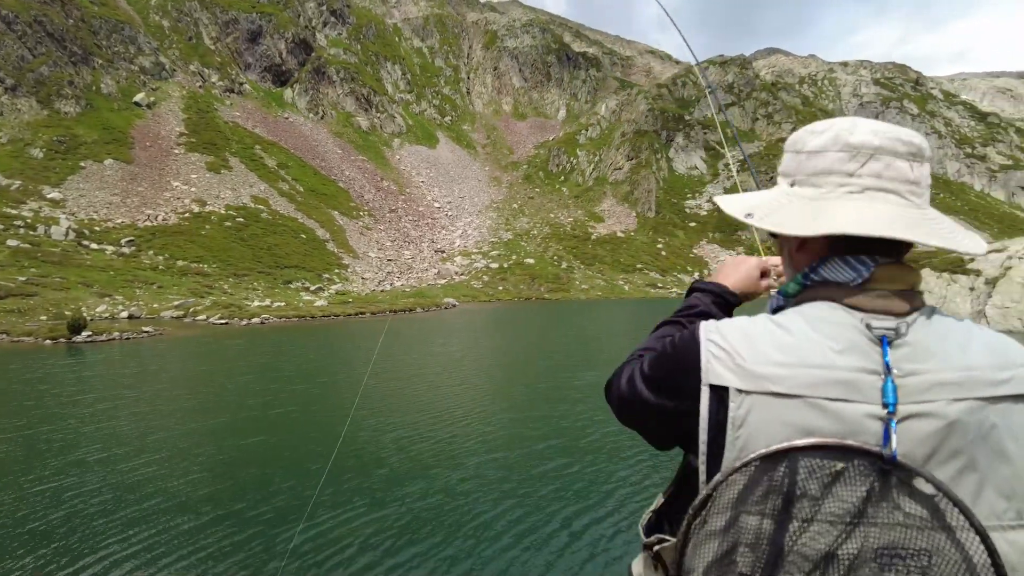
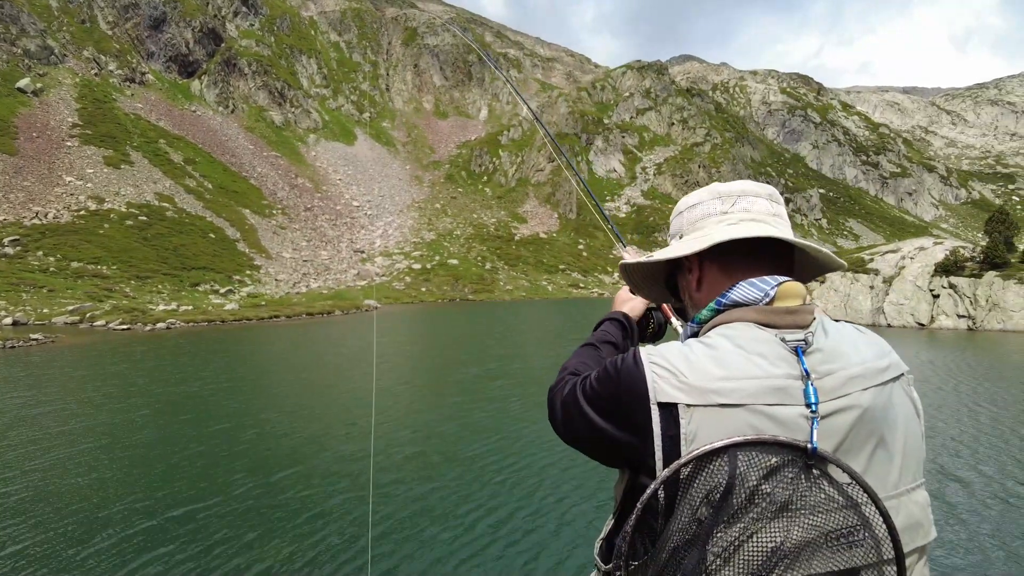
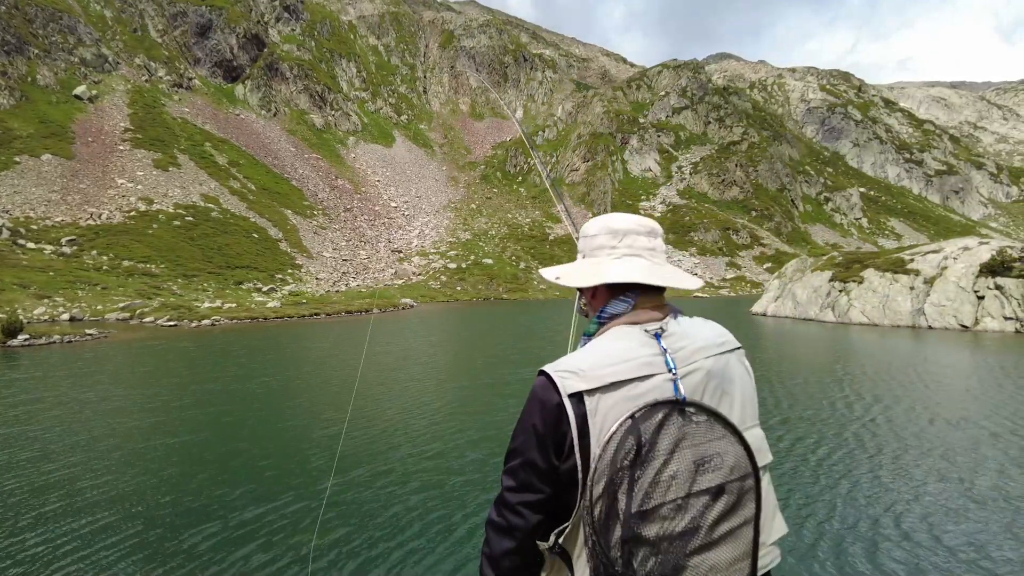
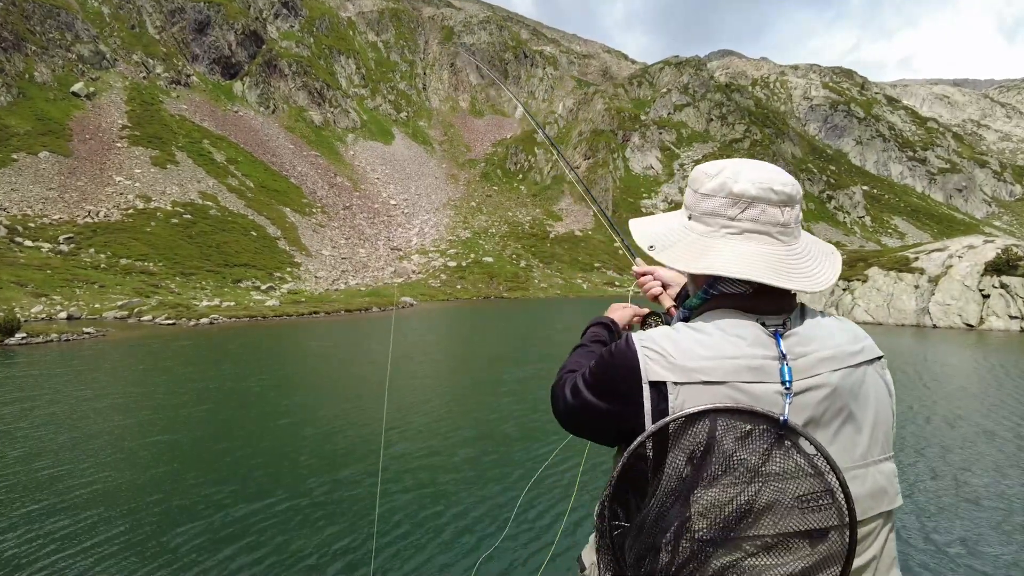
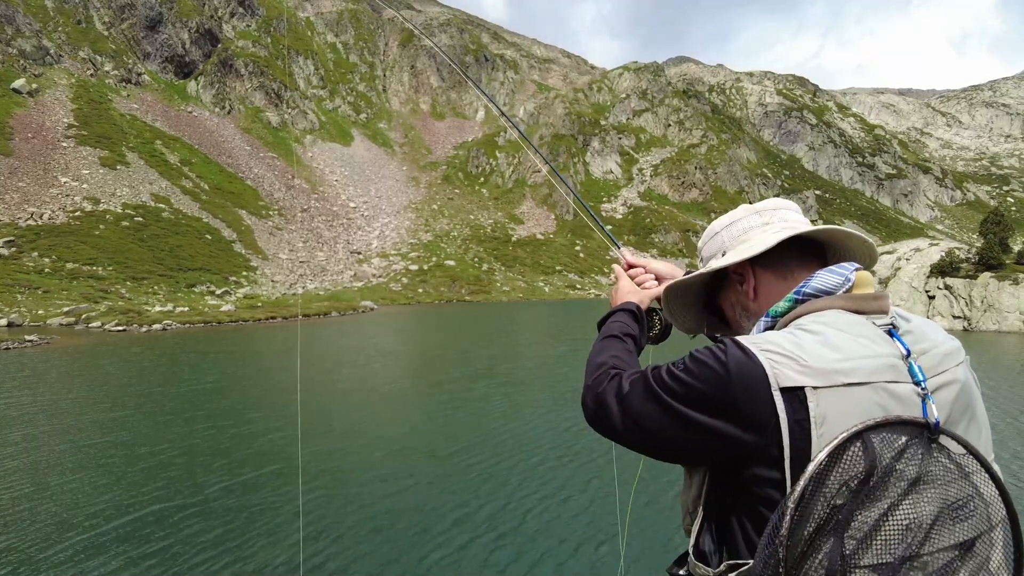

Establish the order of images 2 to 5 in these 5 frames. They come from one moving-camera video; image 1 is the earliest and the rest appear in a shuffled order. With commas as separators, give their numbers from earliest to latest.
3, 4, 2, 5
